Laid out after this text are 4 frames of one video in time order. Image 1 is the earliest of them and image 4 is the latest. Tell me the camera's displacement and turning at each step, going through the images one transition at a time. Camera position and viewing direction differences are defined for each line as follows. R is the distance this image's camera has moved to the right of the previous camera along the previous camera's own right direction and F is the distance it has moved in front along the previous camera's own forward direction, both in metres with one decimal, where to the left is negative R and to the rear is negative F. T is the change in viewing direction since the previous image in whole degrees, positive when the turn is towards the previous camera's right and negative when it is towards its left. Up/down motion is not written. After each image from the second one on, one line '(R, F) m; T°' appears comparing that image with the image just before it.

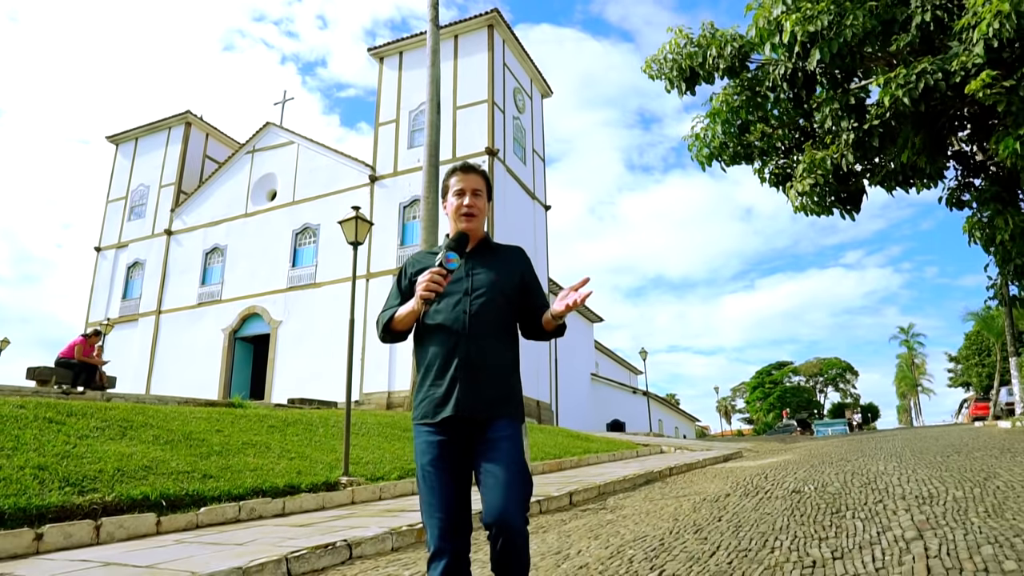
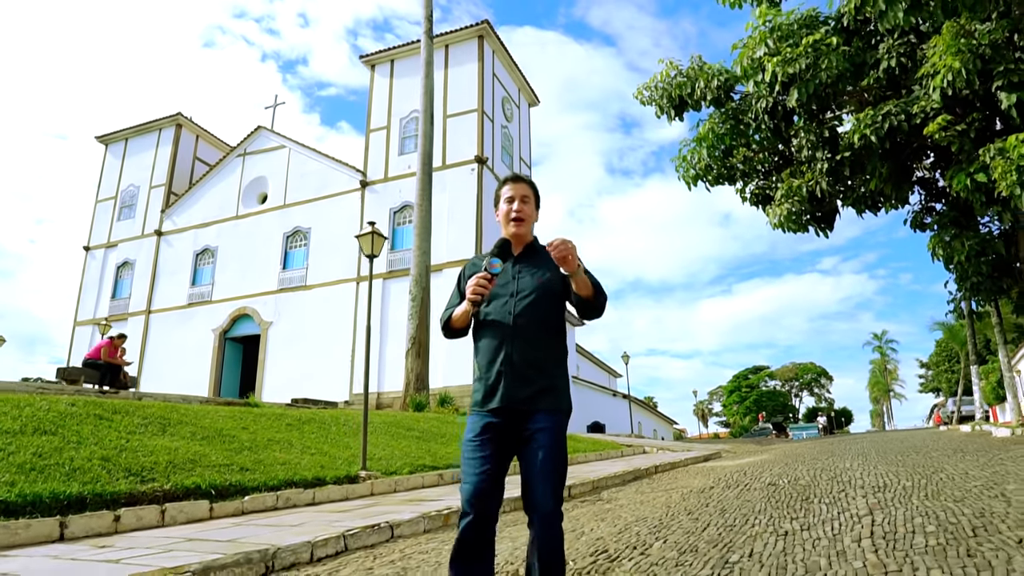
(-0.3, -0.7) m; +2°
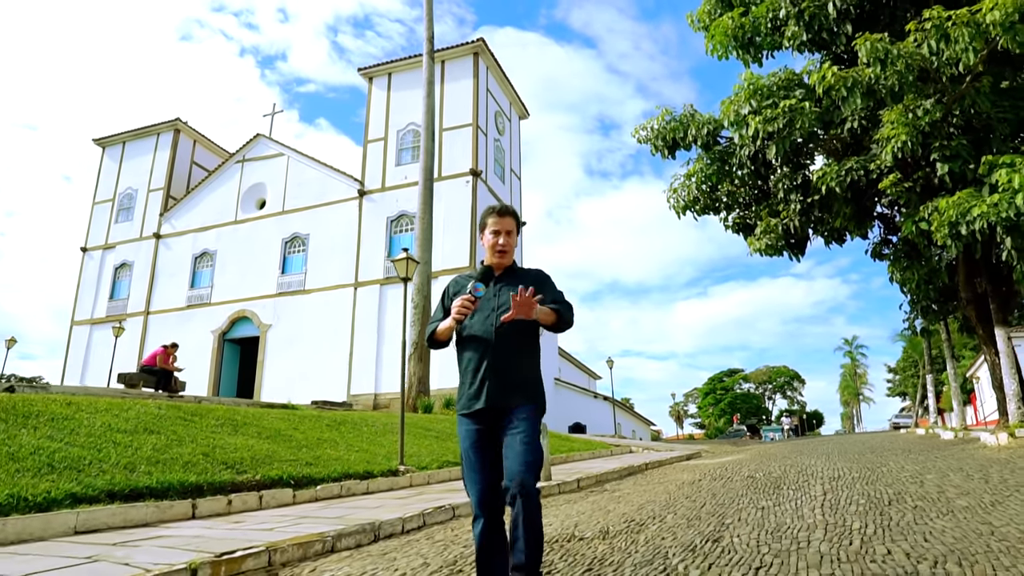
(-0.6, -1.3) m; +2°
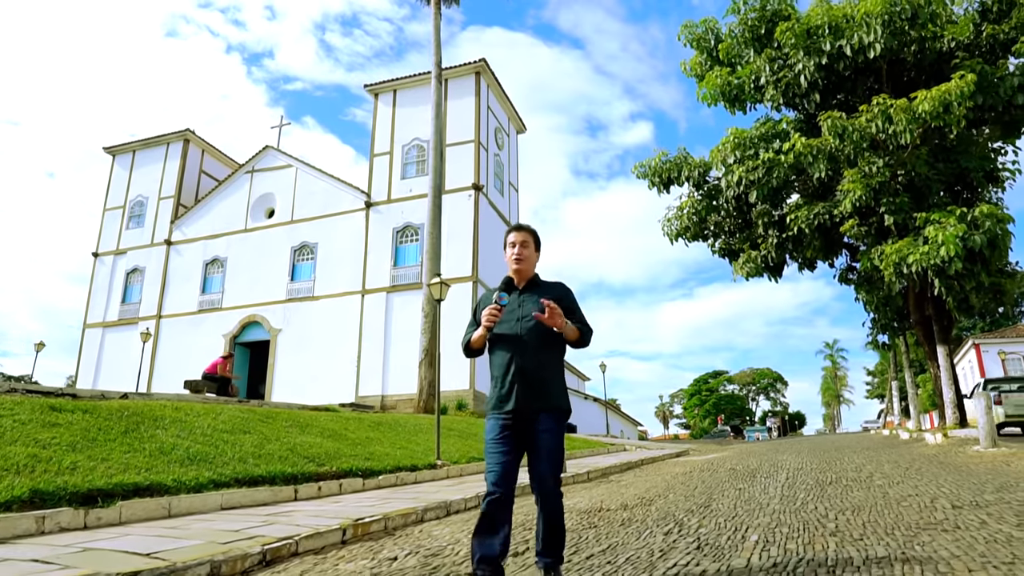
(-0.6, -1.6) m; +1°
